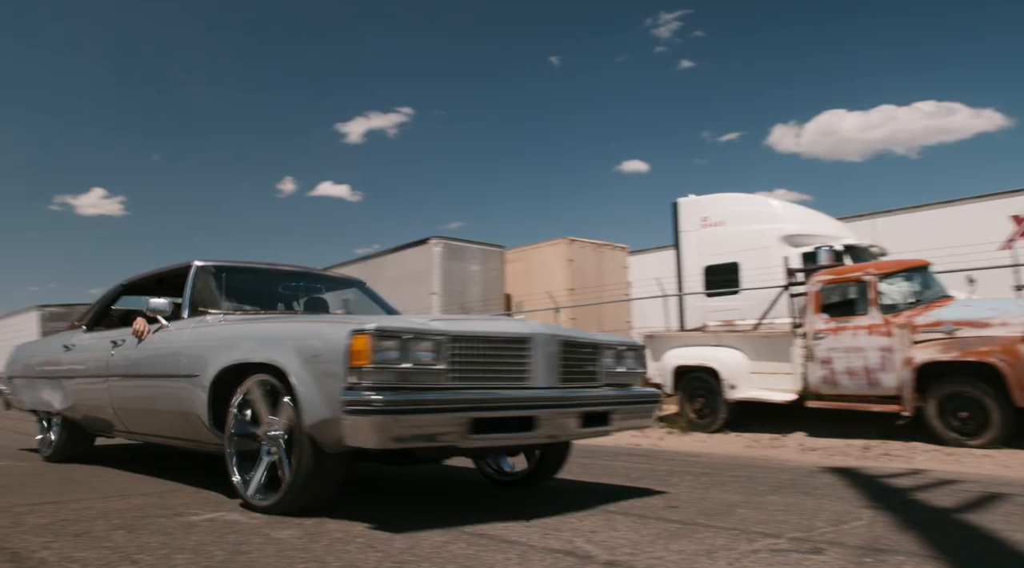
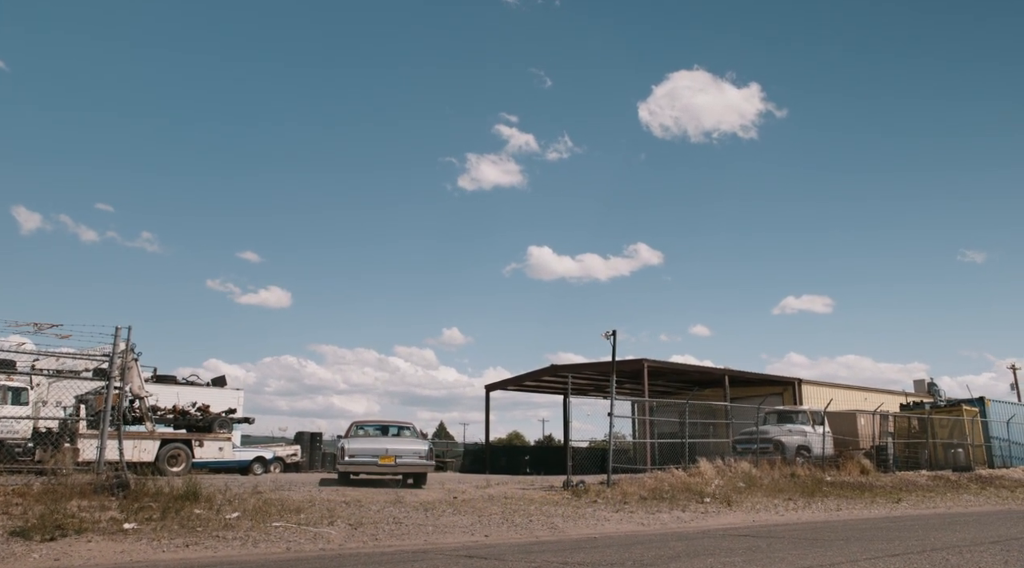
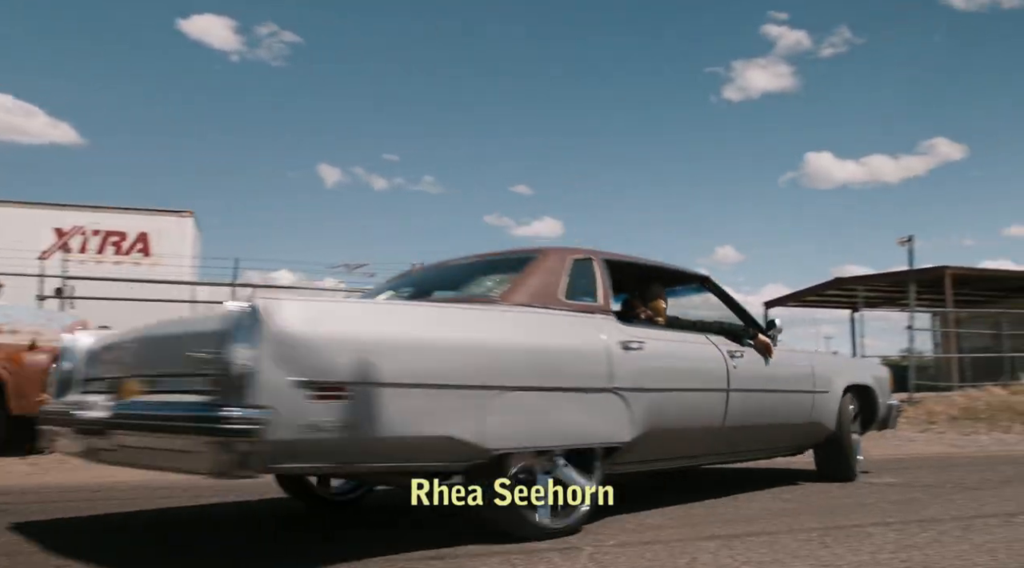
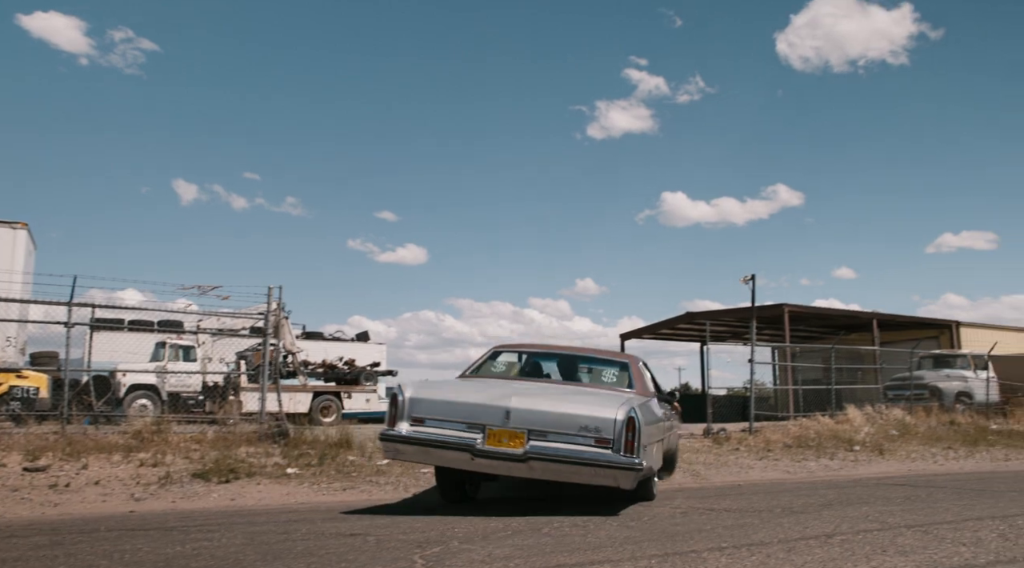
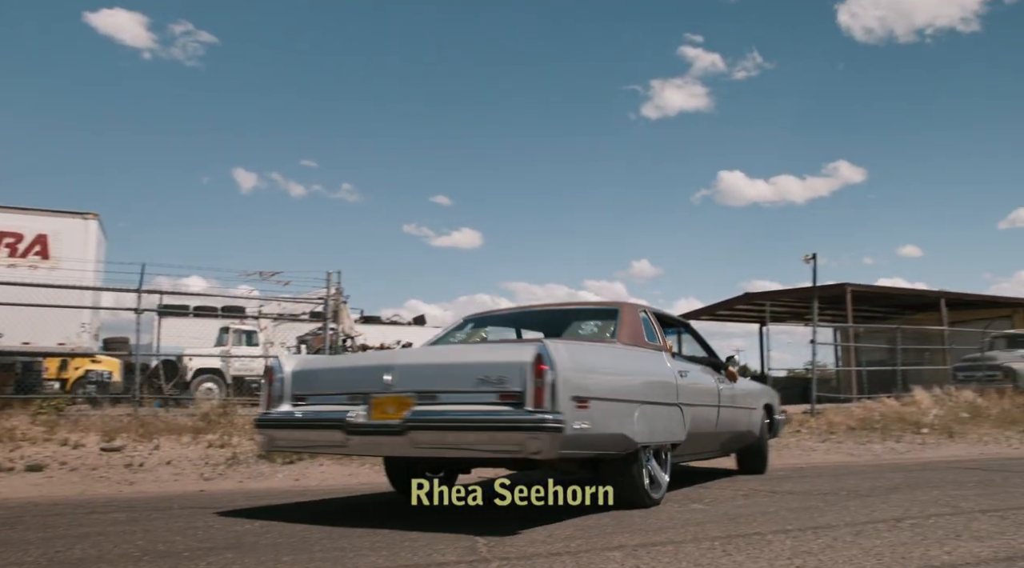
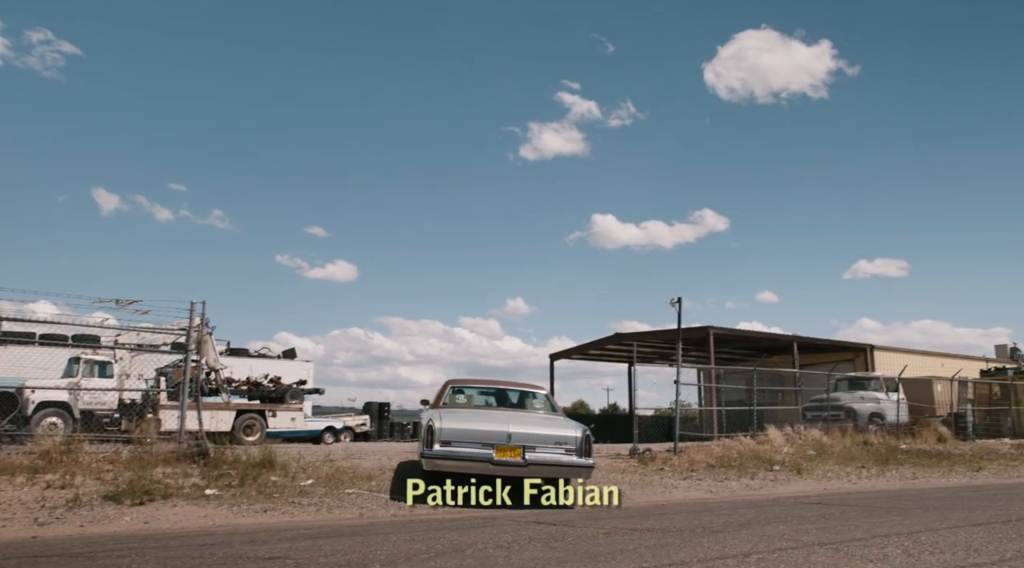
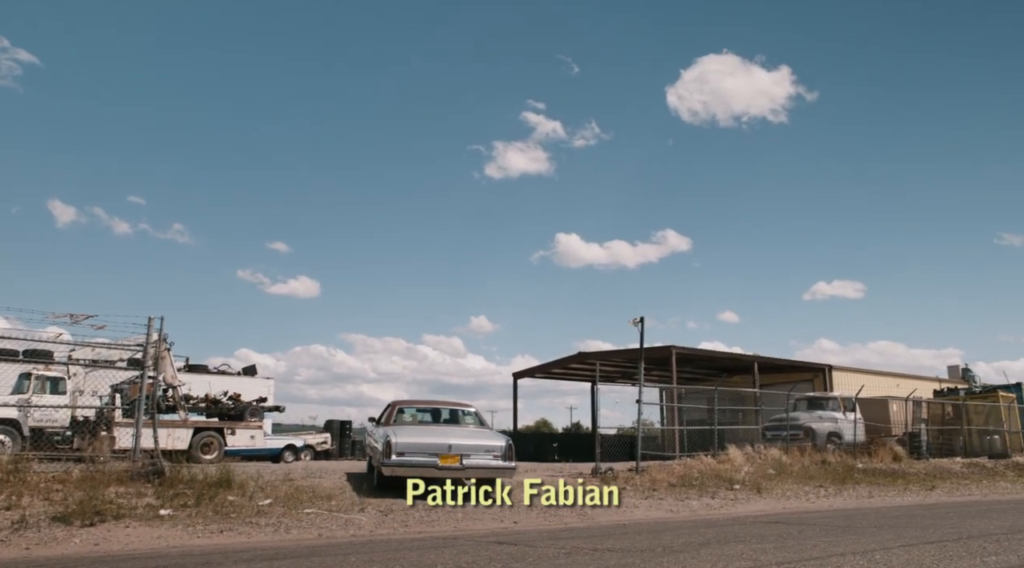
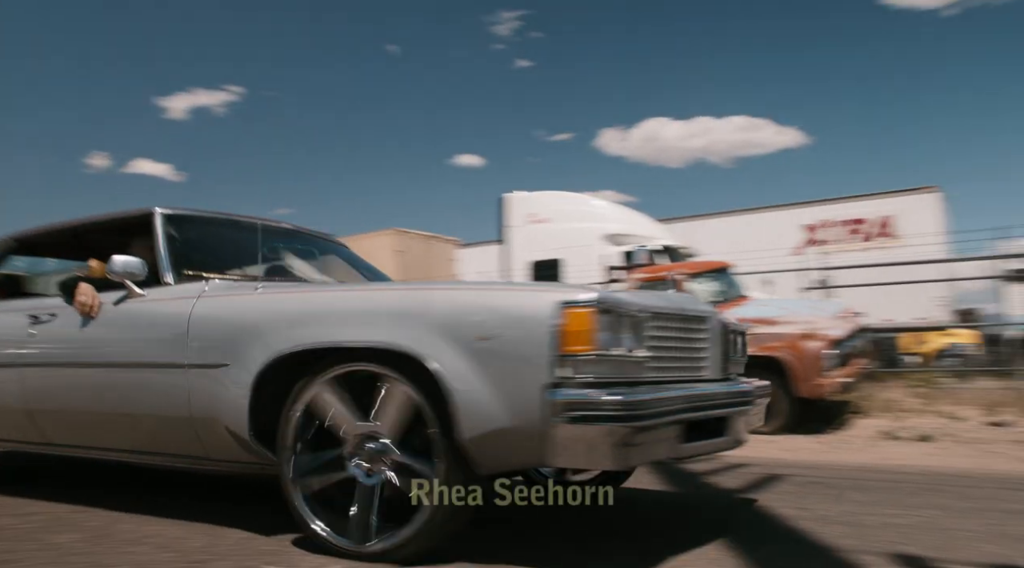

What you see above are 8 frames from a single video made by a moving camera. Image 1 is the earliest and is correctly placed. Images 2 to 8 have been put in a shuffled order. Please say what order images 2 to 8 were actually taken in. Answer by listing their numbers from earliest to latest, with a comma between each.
8, 3, 5, 4, 6, 7, 2
